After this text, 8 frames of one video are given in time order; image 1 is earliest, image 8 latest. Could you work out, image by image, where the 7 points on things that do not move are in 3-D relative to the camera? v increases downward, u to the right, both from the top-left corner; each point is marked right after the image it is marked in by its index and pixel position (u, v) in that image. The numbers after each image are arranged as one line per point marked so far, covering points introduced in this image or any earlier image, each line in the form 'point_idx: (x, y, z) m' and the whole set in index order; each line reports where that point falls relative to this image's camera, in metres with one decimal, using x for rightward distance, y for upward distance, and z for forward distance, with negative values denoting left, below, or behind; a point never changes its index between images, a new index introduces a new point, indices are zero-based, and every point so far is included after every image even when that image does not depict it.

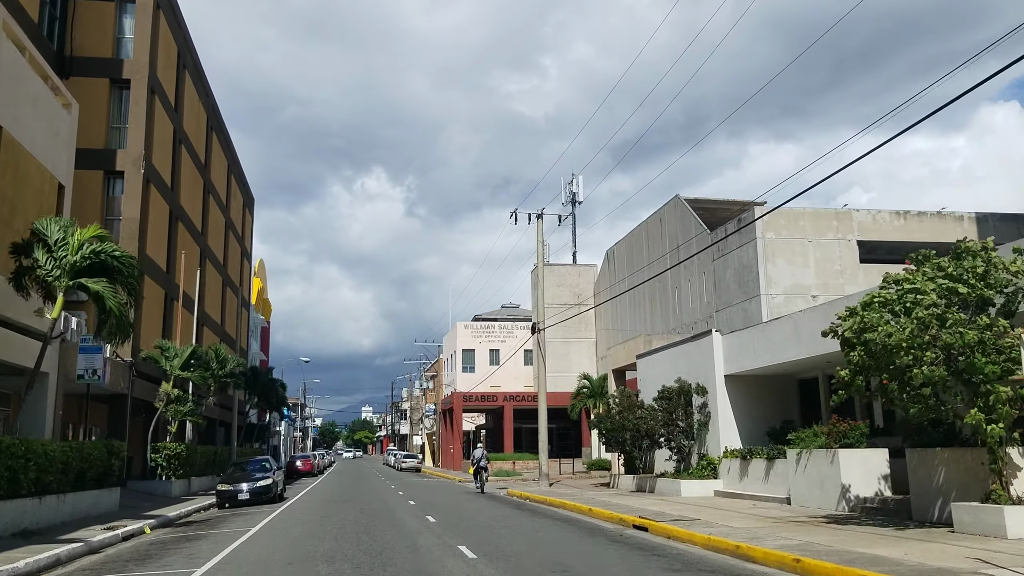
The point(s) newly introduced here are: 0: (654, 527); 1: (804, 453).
0: (+2.0, -3.3, +15.0) m
1: (+4.8, -2.7, +17.9) m
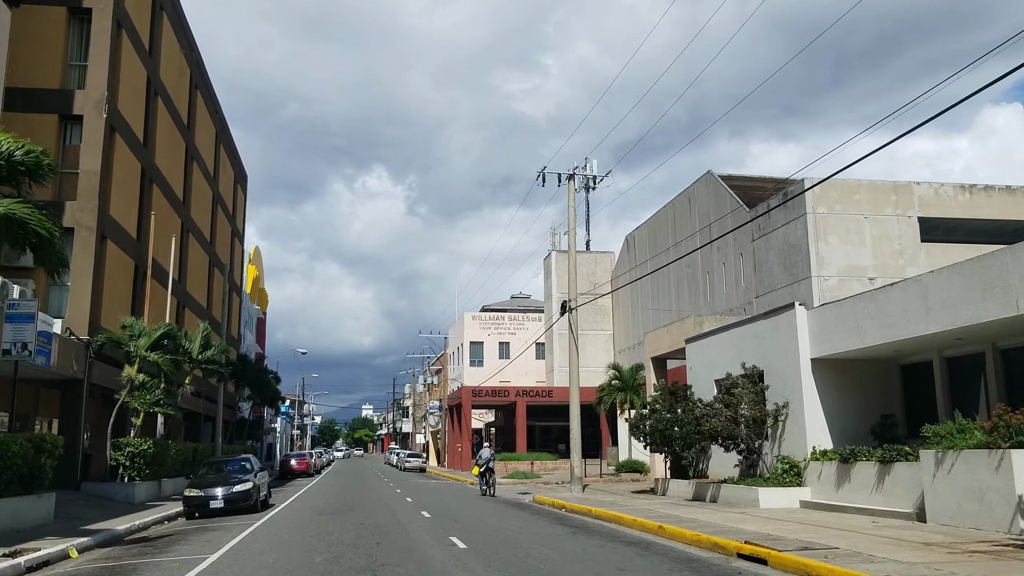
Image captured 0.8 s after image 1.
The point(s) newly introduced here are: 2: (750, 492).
0: (+2.6, -2.6, +10.6) m
1: (+5.5, -2.1, +13.5) m
2: (+4.1, -3.5, +18.6) m
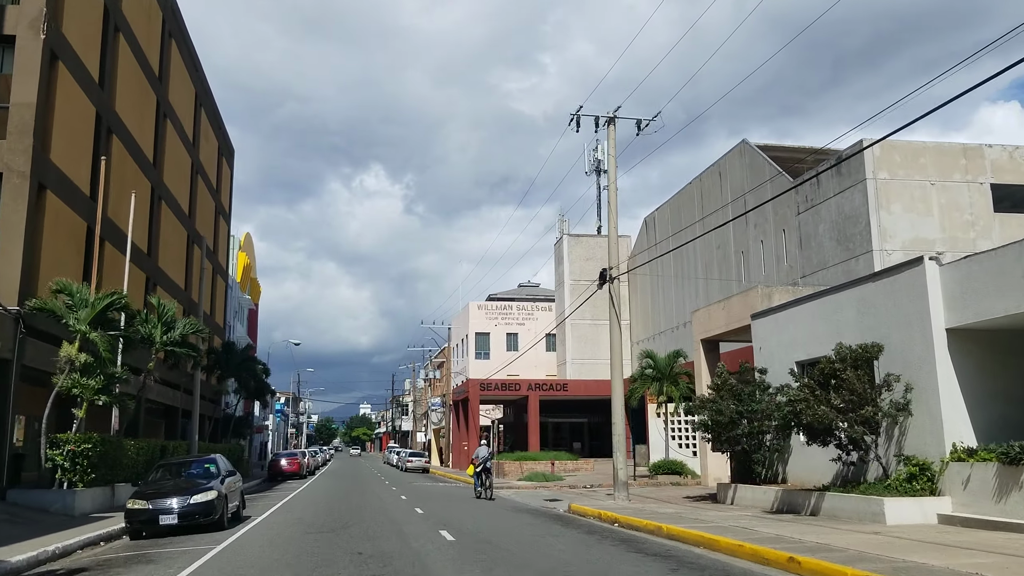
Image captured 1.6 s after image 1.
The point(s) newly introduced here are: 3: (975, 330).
0: (+3.2, -2.0, +6.2) m
1: (+6.1, -1.4, +9.1) m
2: (+4.7, -2.8, +14.2) m
3: (+6.2, -0.6, +14.4) m
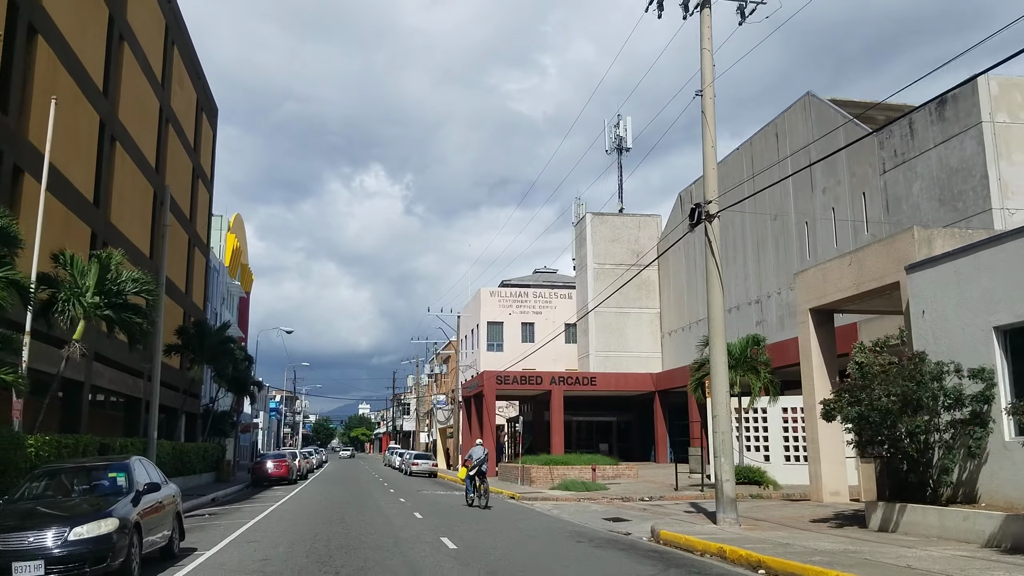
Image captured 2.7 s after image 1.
0: (+4.0, -1.1, +0.3) m
1: (+6.9, -0.6, +3.2) m
2: (+5.5, -2.0, +8.3) m
3: (+7.0, +0.3, +8.6) m
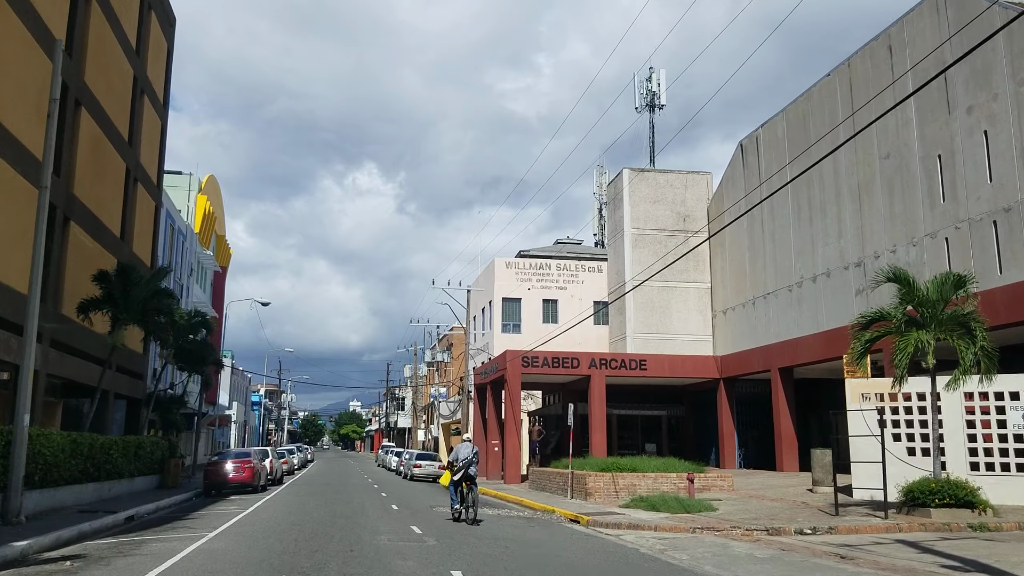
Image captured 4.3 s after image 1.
0: (+5.3, +0.1, -8.2) m
1: (+8.1, +0.6, -5.3) m
2: (+6.7, -0.8, -0.2) m
3: (+8.2, +1.4, +0.1) m
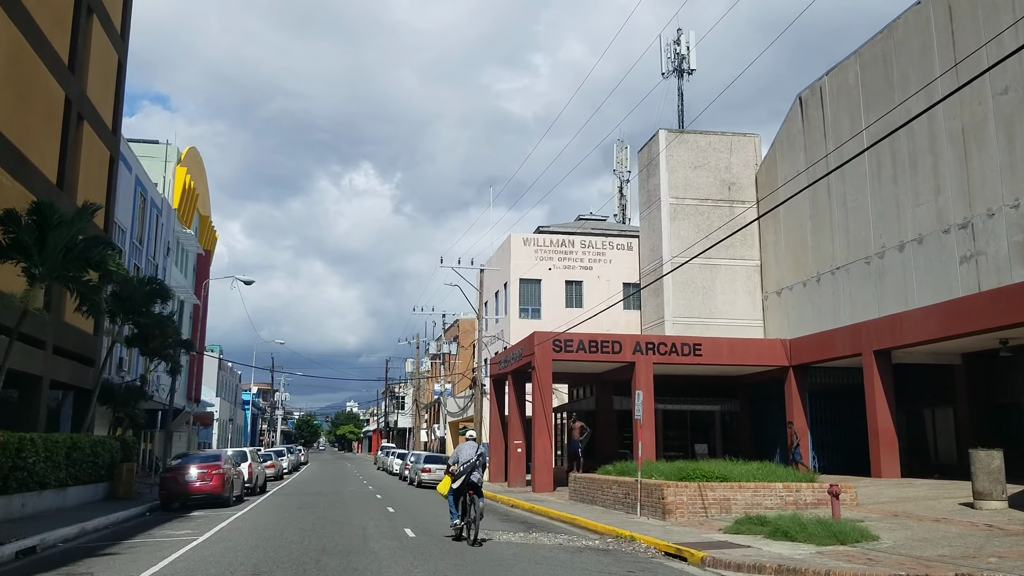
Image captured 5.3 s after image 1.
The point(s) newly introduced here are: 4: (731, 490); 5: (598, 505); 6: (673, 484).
0: (+6.1, +0.9, -13.7) m
1: (+9.0, +1.5, -10.7) m
2: (+7.5, 0.0, -5.6) m
3: (+9.1, +2.3, -5.4) m
4: (+3.3, -3.0, +16.3) m
5: (+1.6, -4.0, +19.9) m
6: (+2.4, -2.9, +16.2) m
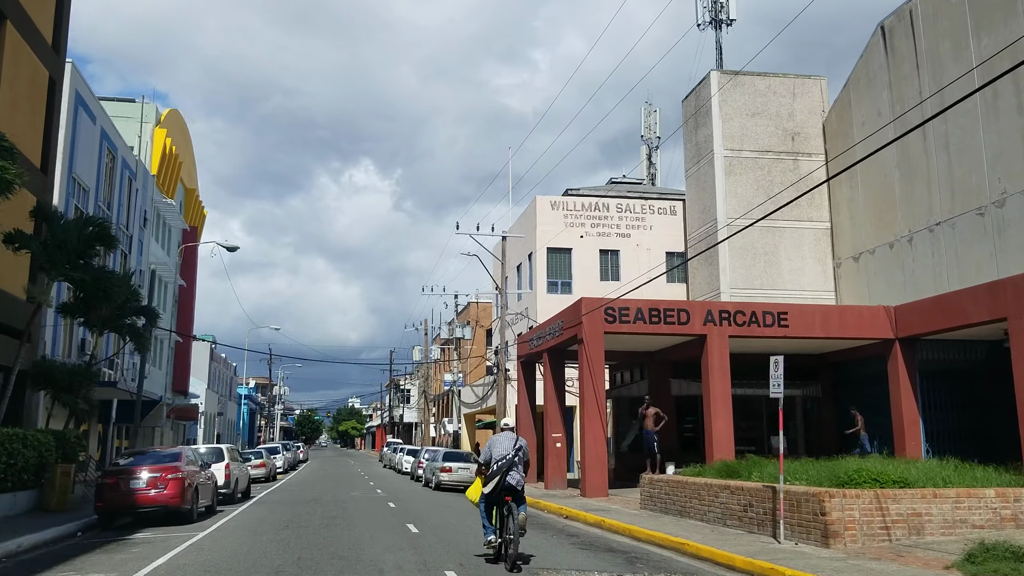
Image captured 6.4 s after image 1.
0: (+7.0, +1.7, -19.0) m
1: (+9.8, +2.3, -16.1) m
2: (+8.3, +0.9, -11.0) m
3: (+9.9, +3.1, -10.7) m
4: (+4.1, -2.1, +10.9) m
5: (+2.5, -3.1, +14.6) m
6: (+3.3, -2.1, +10.9) m
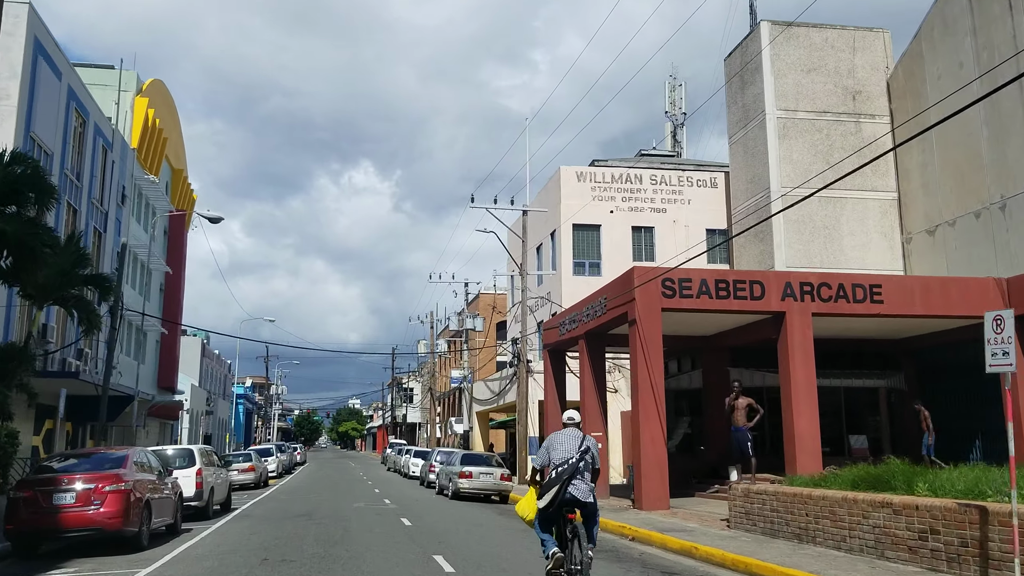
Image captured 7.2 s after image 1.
0: (+7.6, +2.3, -22.9) m
1: (+10.4, +2.9, -20.0) m
2: (+9.0, +1.5, -14.9) m
3: (+10.5, +3.7, -14.6) m
4: (+4.8, -1.5, +7.1) m
5: (+3.1, -2.5, +10.7) m
6: (+3.9, -1.5, +7.0) m
